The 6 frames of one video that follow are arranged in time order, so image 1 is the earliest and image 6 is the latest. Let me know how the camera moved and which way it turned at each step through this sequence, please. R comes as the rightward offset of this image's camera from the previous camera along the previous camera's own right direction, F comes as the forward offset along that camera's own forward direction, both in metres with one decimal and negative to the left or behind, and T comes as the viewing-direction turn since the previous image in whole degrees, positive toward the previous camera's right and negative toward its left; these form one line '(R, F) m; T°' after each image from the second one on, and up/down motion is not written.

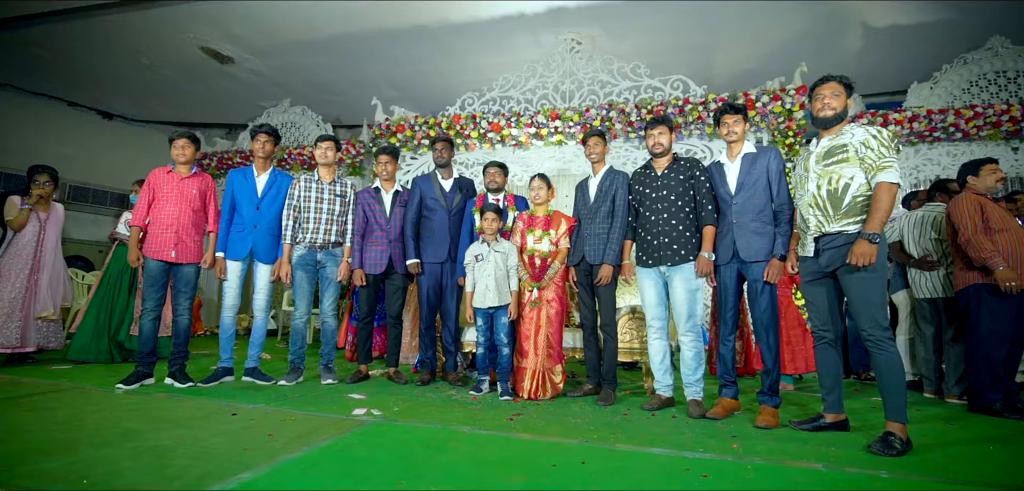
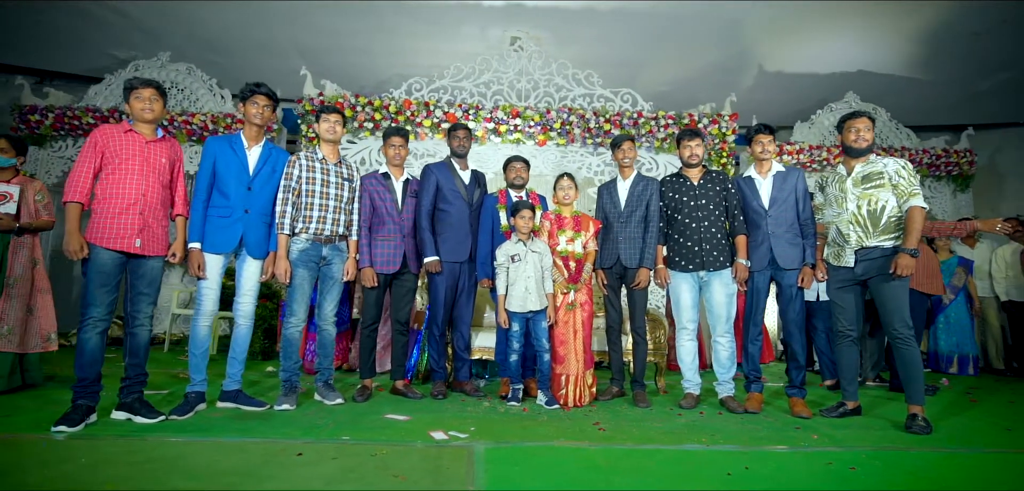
(-1.6, +0.5) m; +21°
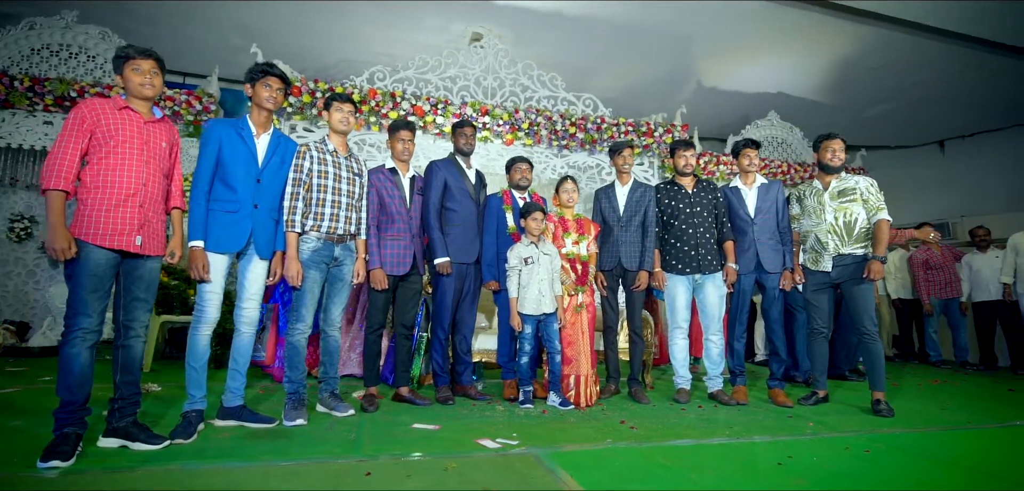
(-0.9, +0.1) m; +12°
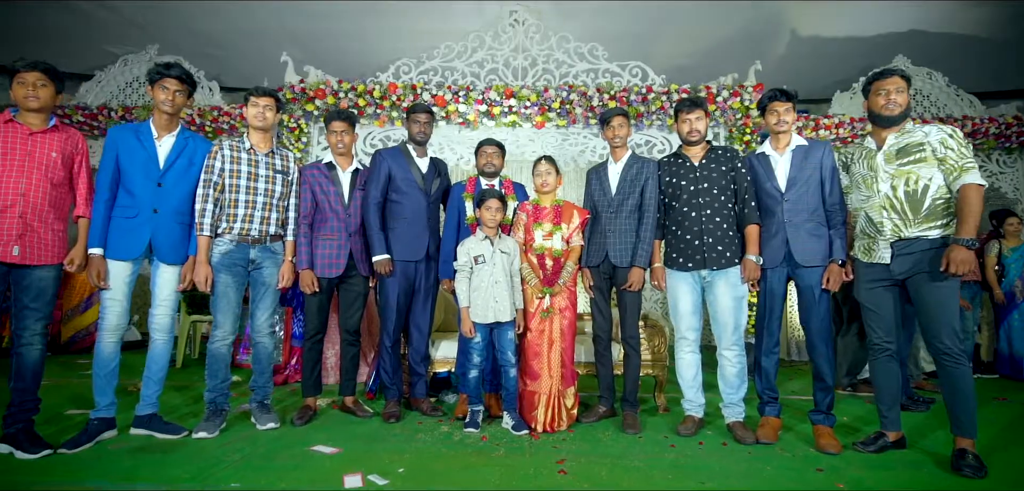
(+1.2, +0.7) m; -16°
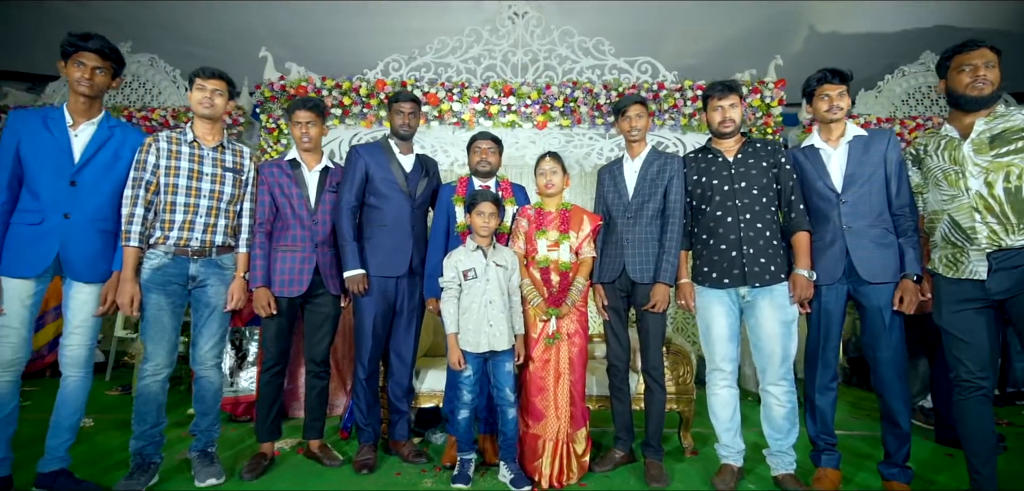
(0.0, +0.6) m; 0°
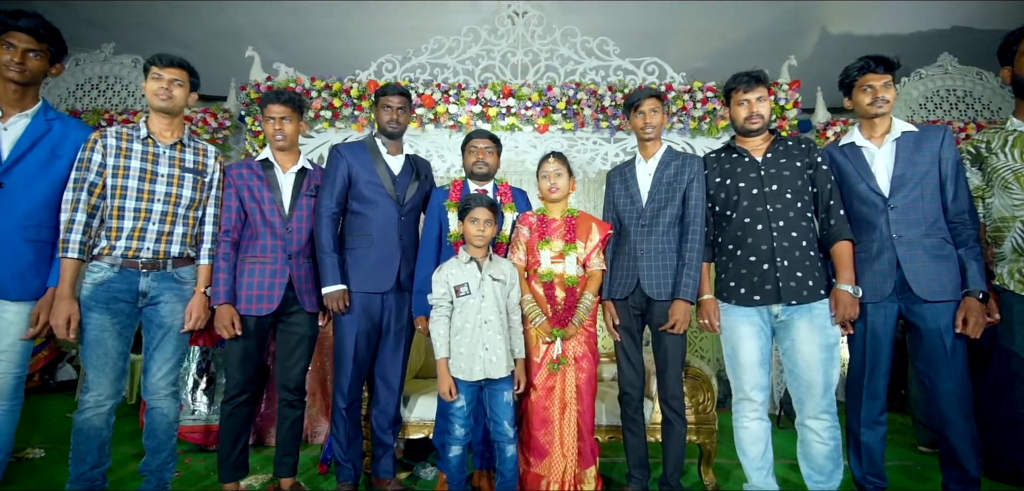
(0.0, +0.3) m; 0°
